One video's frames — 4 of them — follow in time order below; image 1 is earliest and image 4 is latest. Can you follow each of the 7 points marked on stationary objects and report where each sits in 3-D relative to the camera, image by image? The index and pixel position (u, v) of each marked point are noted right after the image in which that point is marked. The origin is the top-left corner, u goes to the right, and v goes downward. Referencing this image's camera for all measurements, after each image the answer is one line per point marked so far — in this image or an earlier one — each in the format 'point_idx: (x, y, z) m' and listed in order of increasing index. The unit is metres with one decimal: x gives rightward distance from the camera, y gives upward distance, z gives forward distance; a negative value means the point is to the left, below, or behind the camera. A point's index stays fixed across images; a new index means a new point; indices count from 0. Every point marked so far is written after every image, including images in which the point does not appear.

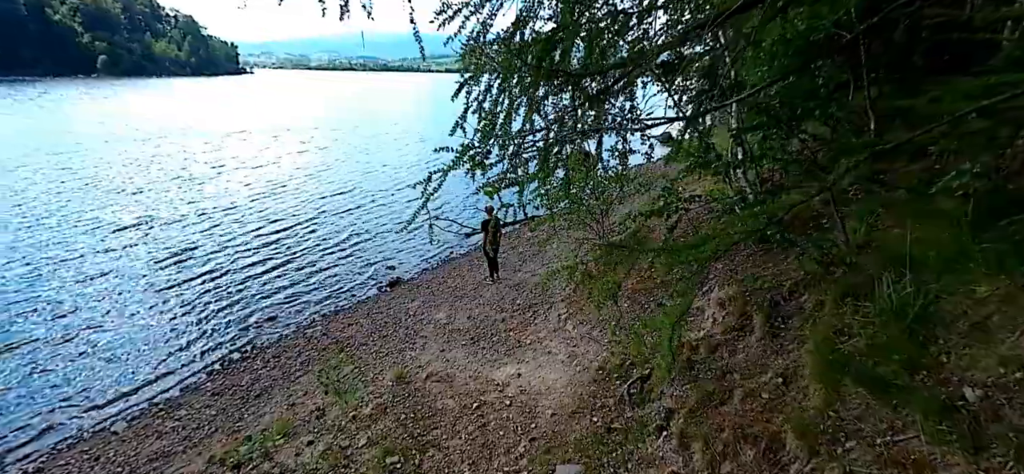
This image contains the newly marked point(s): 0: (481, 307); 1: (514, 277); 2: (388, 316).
0: (-0.8, -1.9, +12.6) m
1: (+0.1, -1.3, +15.0) m
2: (-3.6, -2.3, +13.6) m
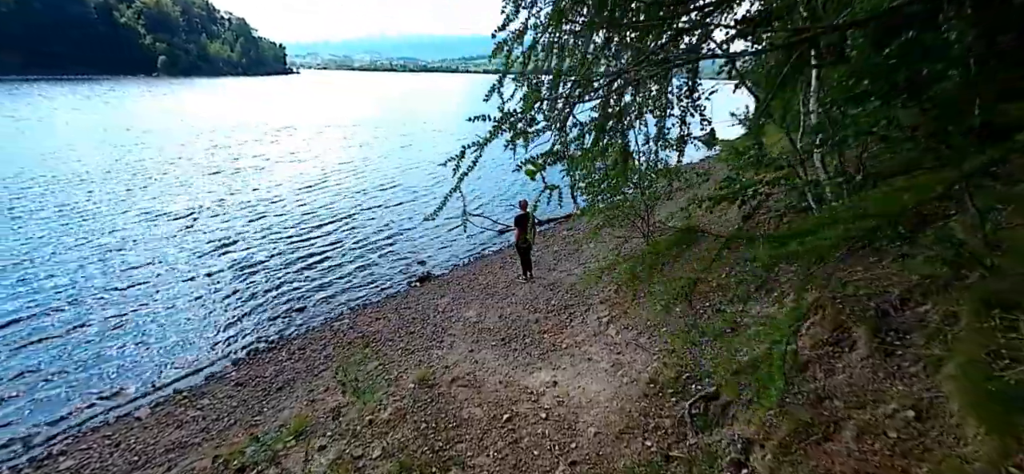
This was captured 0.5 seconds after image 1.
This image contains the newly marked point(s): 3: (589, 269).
0: (+0.1, -1.8, +11.8) m
1: (+1.1, -1.2, +14.2) m
2: (-2.7, -2.1, +13.1) m
3: (+2.3, -1.0, +14.1) m
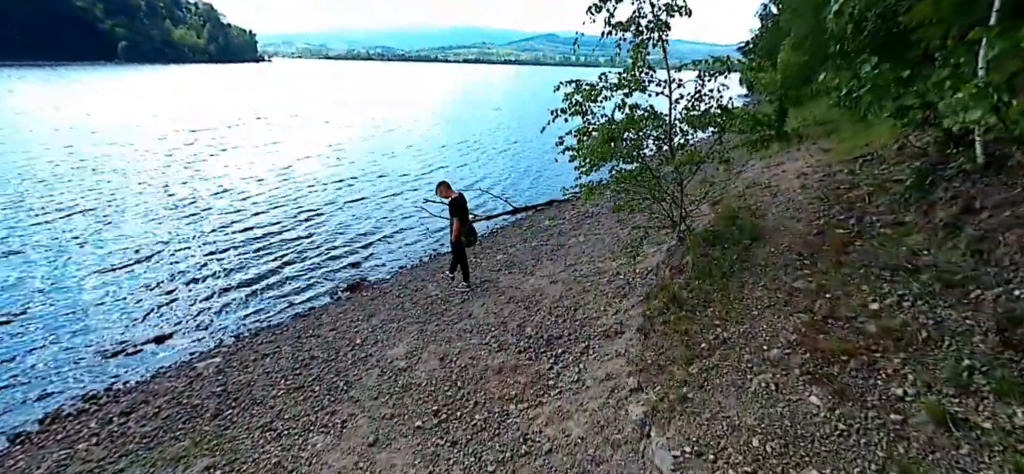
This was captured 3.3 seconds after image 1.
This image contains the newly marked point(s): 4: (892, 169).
0: (-0.7, -1.6, +7.5) m
1: (+0.2, -1.0, +10.0) m
2: (-3.5, -2.0, +8.7) m
3: (+1.4, -0.8, +9.8) m
4: (+6.5, +1.2, +8.0) m
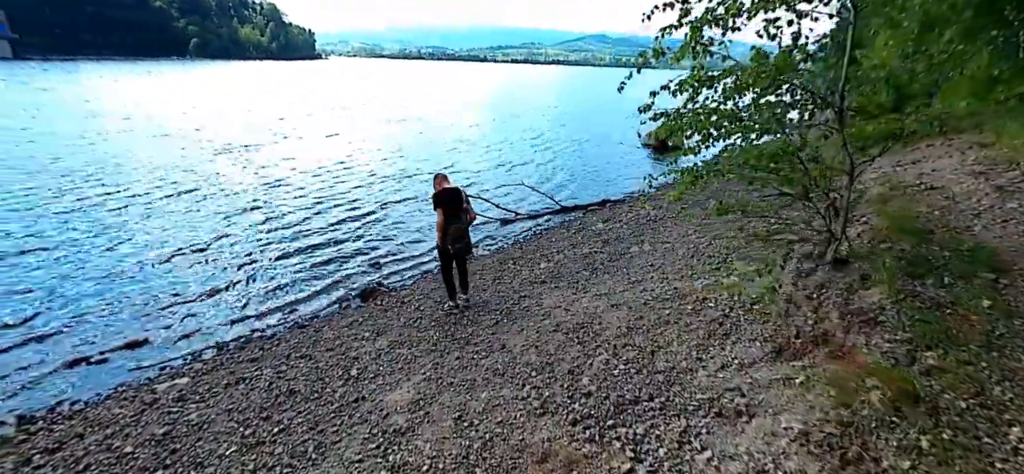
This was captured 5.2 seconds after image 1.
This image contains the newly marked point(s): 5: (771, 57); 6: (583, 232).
0: (-0.2, -1.7, +5.3) m
1: (+1.0, -1.1, +7.6) m
2: (-2.9, -1.9, +6.7) m
3: (+2.2, -1.0, +7.4) m
4: (+7.2, +0.8, +5.1) m
5: (+2.1, +1.6, +4.1) m
6: (+2.0, +0.1, +13.1) m
